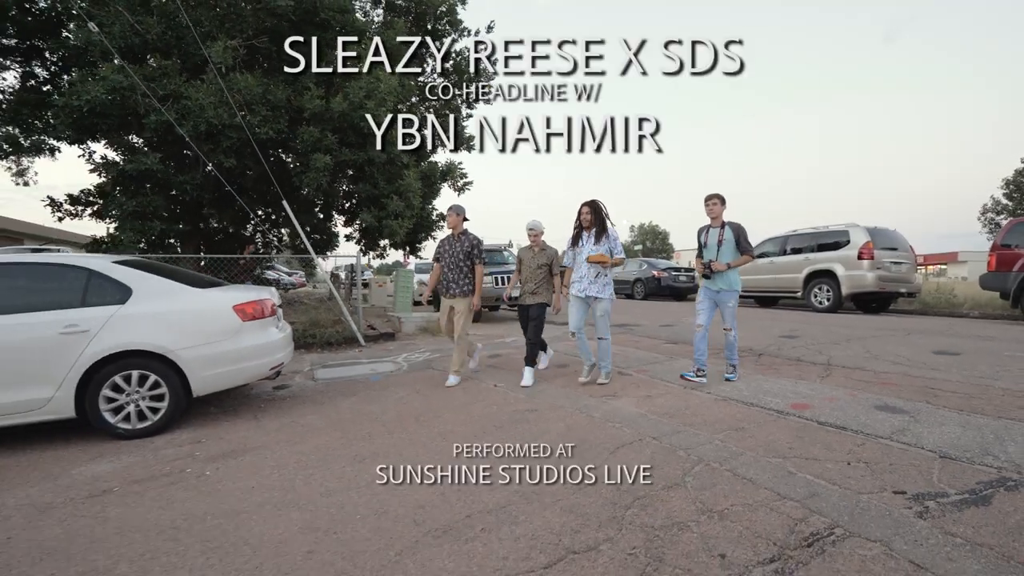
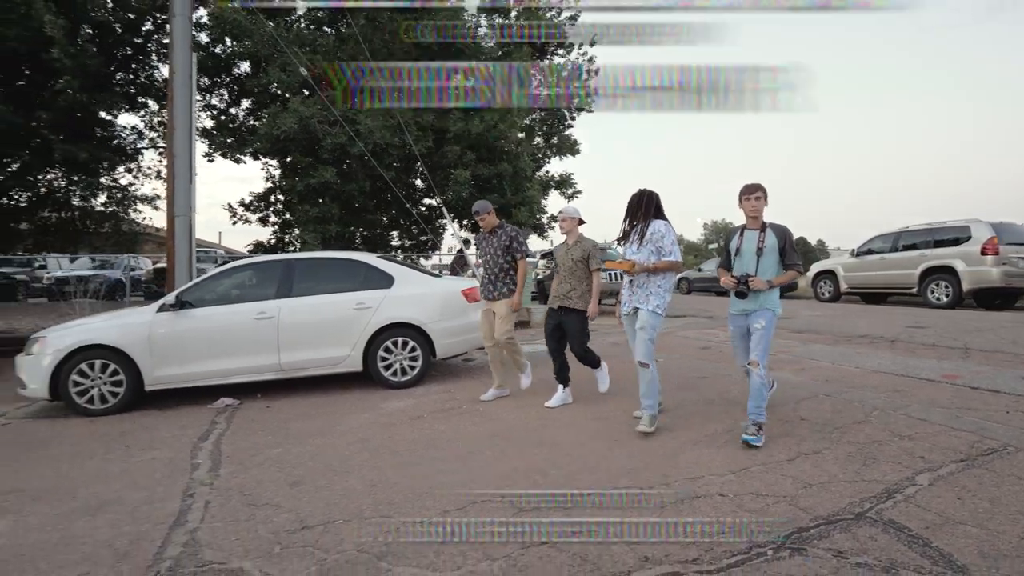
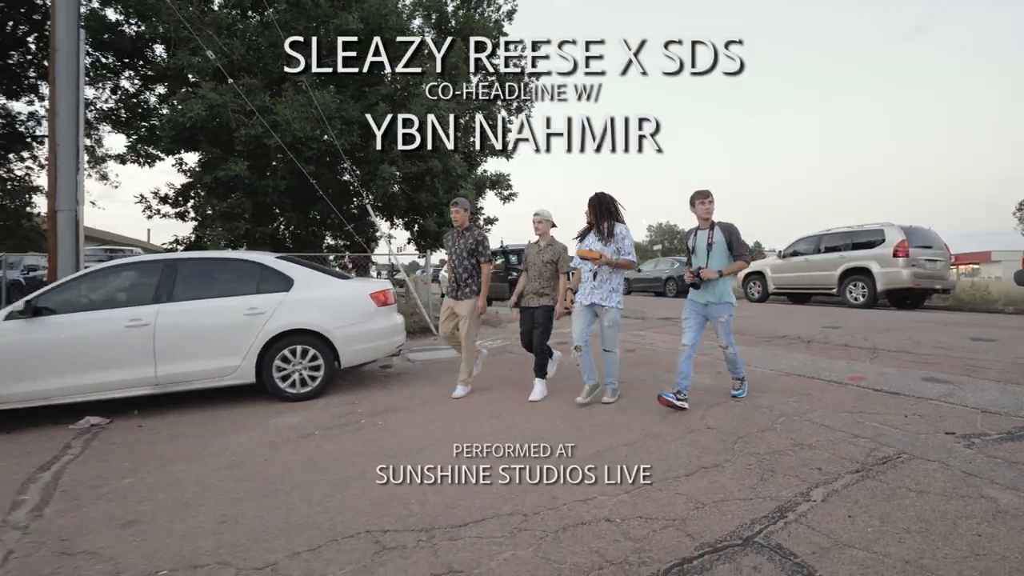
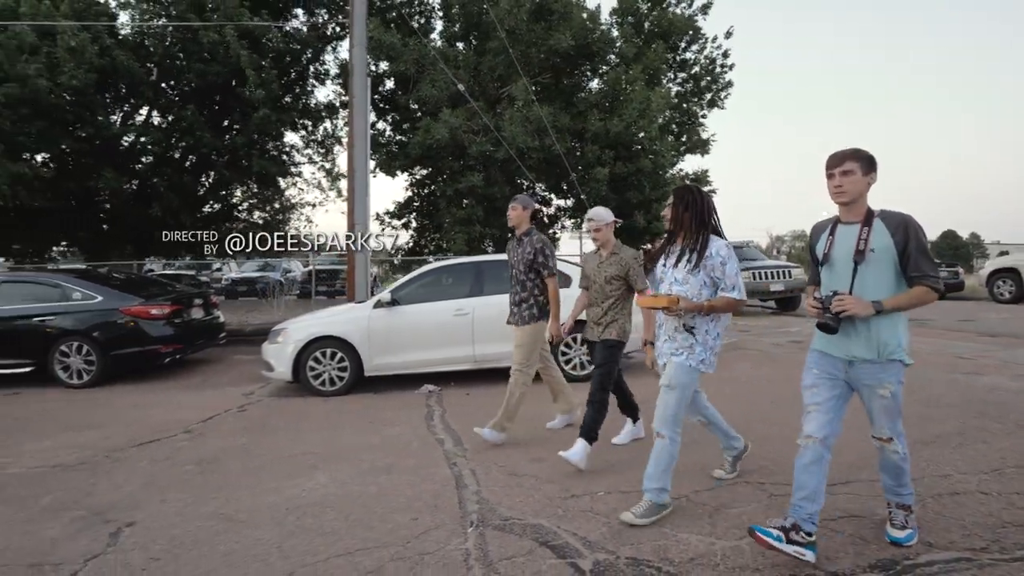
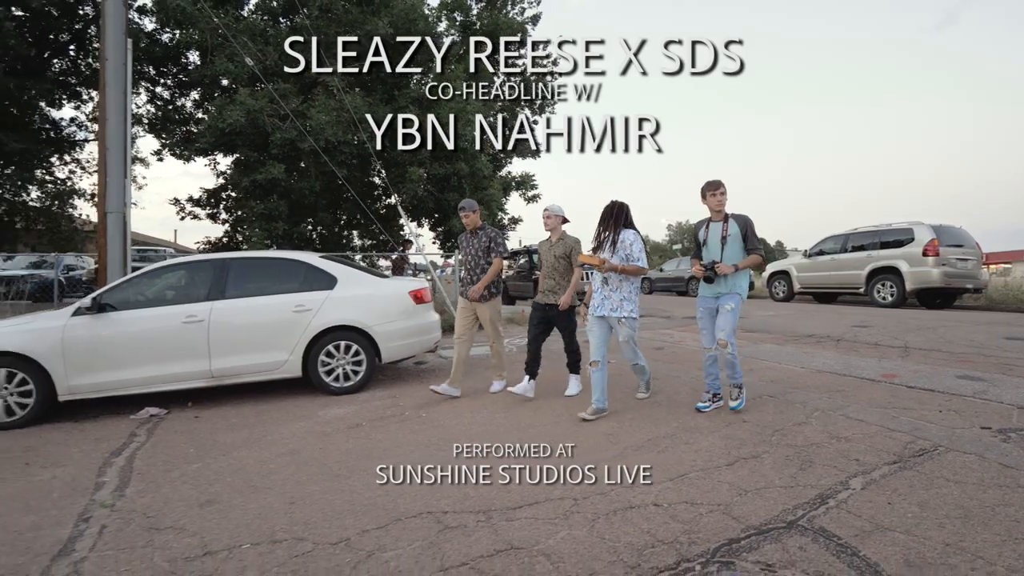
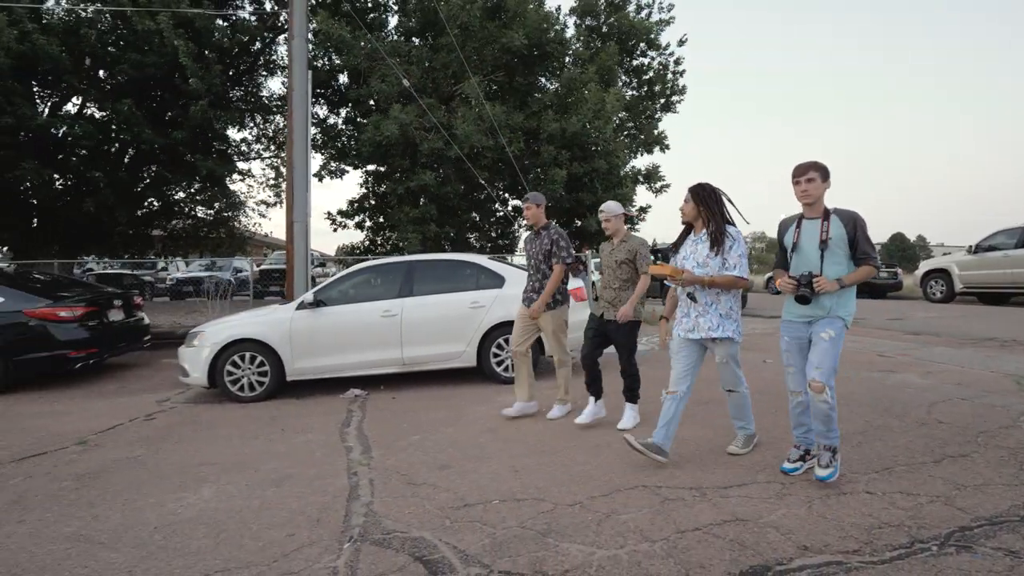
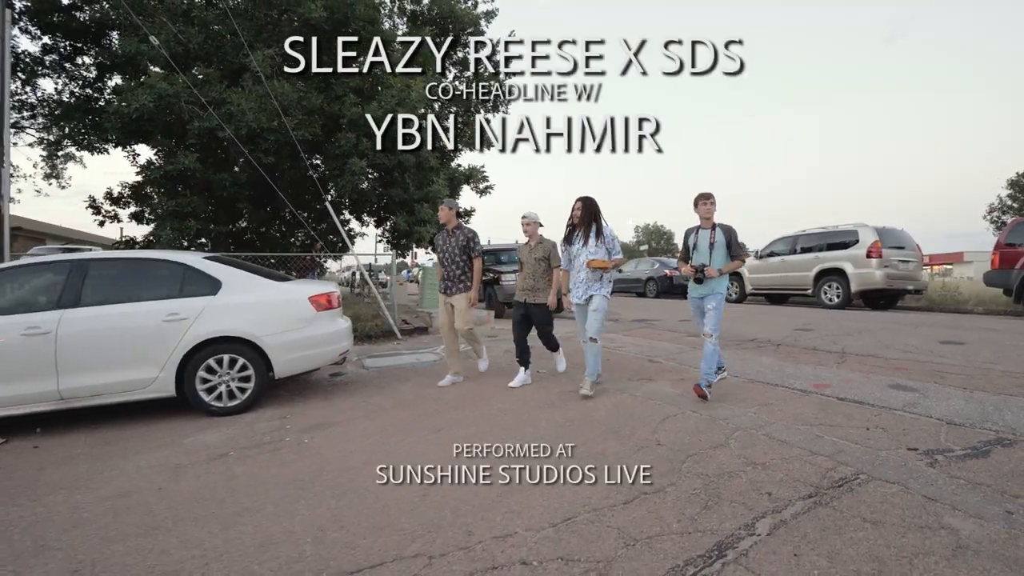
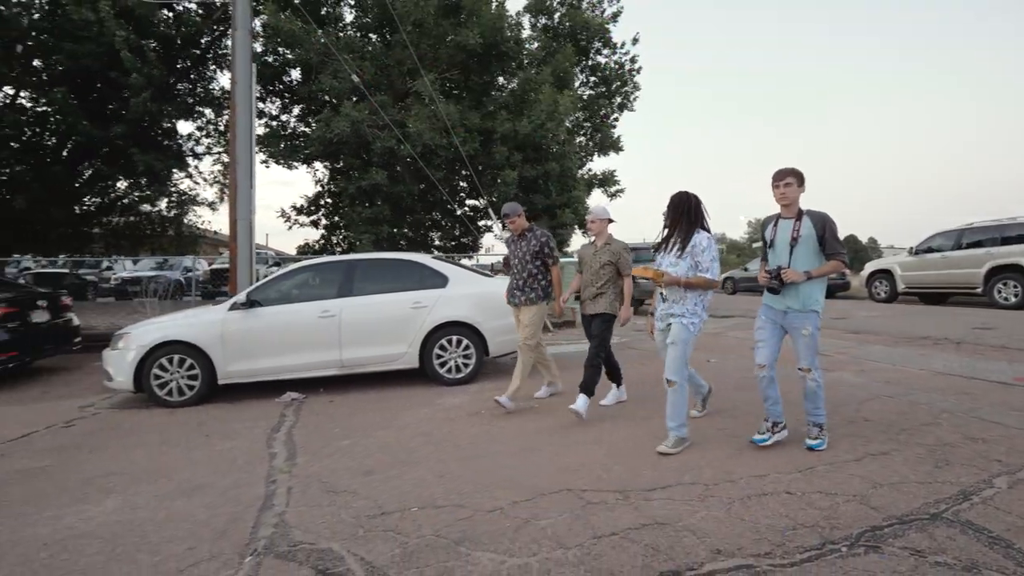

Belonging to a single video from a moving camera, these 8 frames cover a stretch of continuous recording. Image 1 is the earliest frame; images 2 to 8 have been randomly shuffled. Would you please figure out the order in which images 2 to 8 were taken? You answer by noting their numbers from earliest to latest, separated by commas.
7, 3, 5, 2, 8, 6, 4
